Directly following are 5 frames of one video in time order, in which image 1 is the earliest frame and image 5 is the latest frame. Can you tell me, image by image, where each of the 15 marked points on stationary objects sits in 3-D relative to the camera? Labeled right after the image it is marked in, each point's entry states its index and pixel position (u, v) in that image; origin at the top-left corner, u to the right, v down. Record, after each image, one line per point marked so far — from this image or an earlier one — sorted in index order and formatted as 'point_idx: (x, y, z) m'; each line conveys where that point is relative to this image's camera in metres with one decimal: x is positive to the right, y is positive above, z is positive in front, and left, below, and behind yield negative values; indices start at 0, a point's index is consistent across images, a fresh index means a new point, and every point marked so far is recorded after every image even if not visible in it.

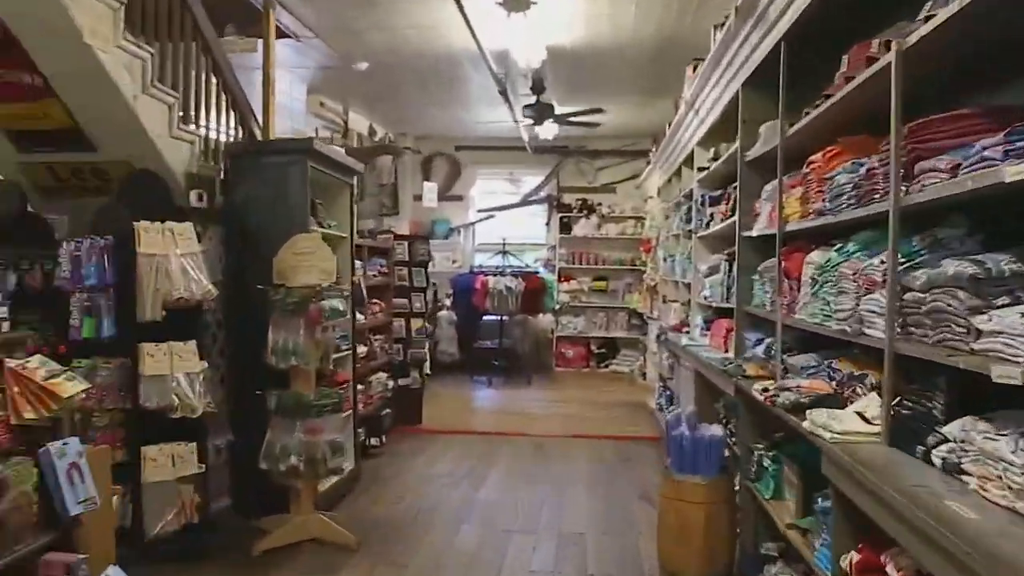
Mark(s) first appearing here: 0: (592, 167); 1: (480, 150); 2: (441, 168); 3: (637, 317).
0: (+0.8, +1.3, +10.5) m
1: (-0.4, +1.5, +10.6) m
2: (-0.8, +1.3, +10.6) m
3: (+1.3, -0.3, +10.3) m
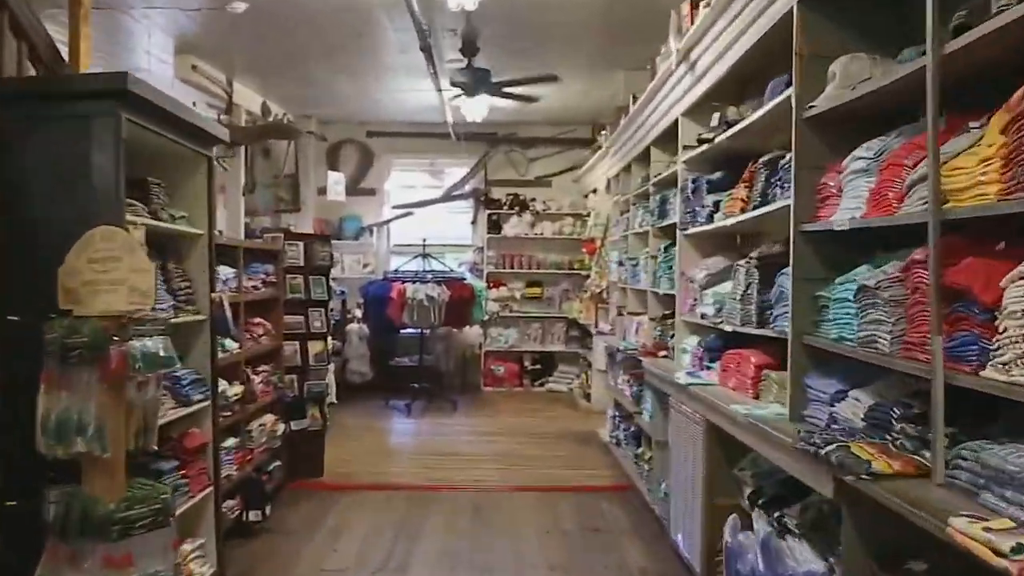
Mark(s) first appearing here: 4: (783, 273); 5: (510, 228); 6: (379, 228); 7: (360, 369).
0: (+0.1, +1.3, +9.1) m
1: (-1.1, +1.4, +9.1) m
2: (-1.6, +1.3, +9.0) m
3: (+0.6, -0.4, +8.9) m
4: (+0.9, 0.0, +2.9) m
5: (-0.1, +0.6, +8.8) m
6: (-1.3, +0.6, +9.1) m
7: (-1.4, -0.7, +8.4) m
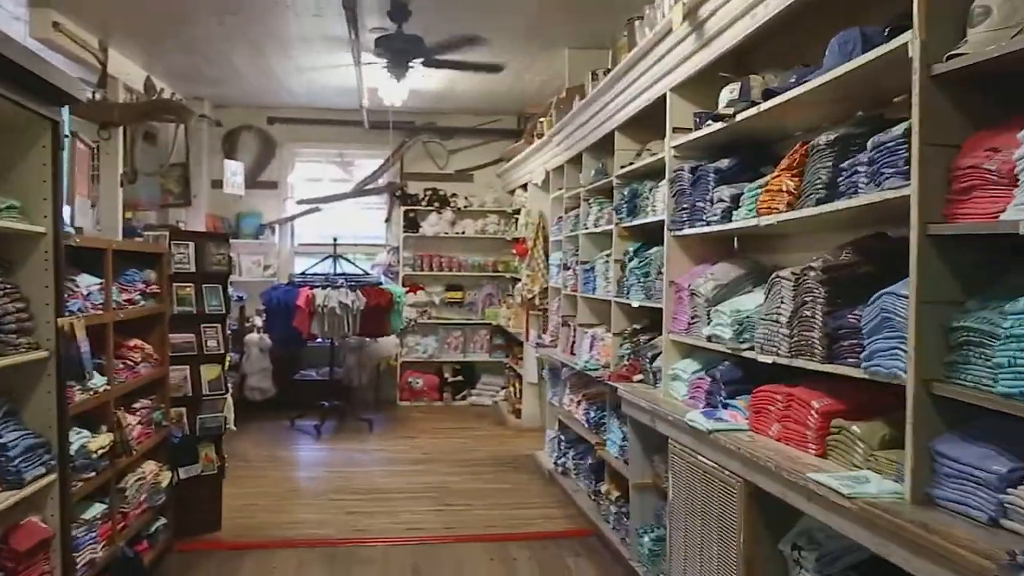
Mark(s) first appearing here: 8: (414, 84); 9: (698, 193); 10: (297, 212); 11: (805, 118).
0: (-0.6, +1.2, +8.2) m
1: (-1.8, +1.4, +8.0) m
2: (-2.2, +1.2, +7.9) m
3: (-0.1, -0.4, +8.0) m
4: (+0.8, 0.0, +2.1) m
5: (-0.7, +0.5, +7.9) m
6: (-2.0, +0.5, +8.0) m
7: (-2.0, -0.8, +7.4) m
8: (-0.7, +1.5, +6.8) m
9: (+0.6, +0.3, +3.2) m
10: (-1.8, +0.6, +8.0) m
11: (+0.9, +0.5, +2.9) m
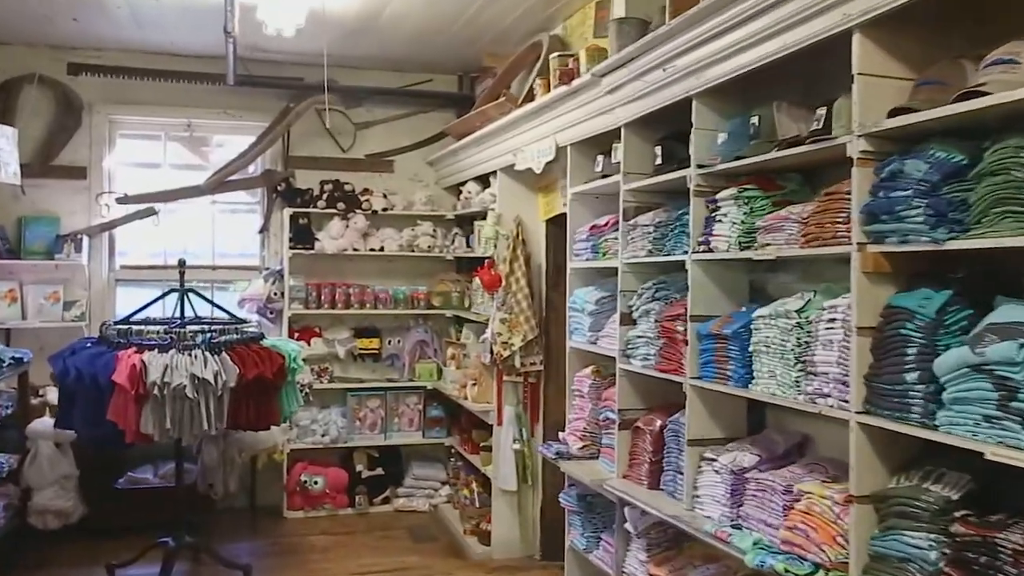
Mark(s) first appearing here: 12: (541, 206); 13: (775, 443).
0: (-1.0, +1.0, +5.5) m
1: (-2.2, +1.1, +5.2) m
2: (-2.5, +0.9, +5.1) m
3: (-0.4, -0.7, +5.5) m
4: (+1.4, -0.2, -0.2) m
5: (-1.0, +0.3, +5.2) m
6: (-2.3, +0.3, +5.1) m
7: (-2.2, -1.0, +4.5) m
8: (-0.8, +1.2, +4.1) m
9: (+1.0, +0.1, +0.8) m
10: (-2.1, +0.4, +5.2) m
11: (+1.3, +0.3, +0.5) m
12: (+0.1, +0.4, +4.6) m
13: (+0.7, -0.4, +2.5) m
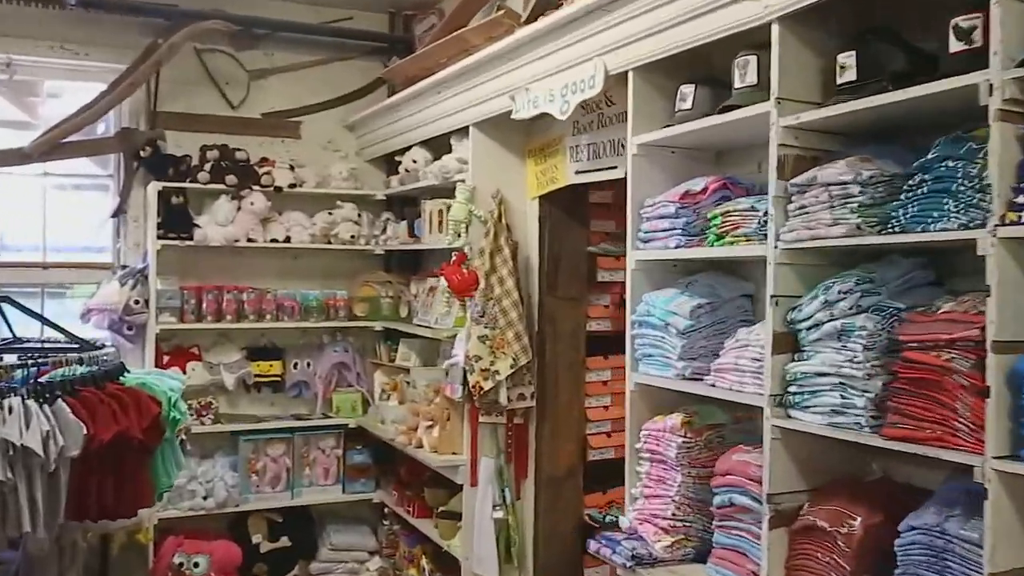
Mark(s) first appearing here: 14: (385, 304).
0: (-1.2, +0.9, +4.1) m
1: (-2.3, +1.1, +3.6) m
2: (-2.7, +0.9, +3.4) m
3: (-0.6, -0.7, +4.1) m
4: (+2.1, -0.2, -1.2) m
5: (-1.2, +0.2, +3.8) m
6: (-2.4, +0.2, +3.5) m
7: (-2.2, -1.1, +2.9) m
8: (-0.8, +1.2, +2.7) m
9: (+1.5, +0.1, -0.3) m
10: (-2.3, +0.4, +3.5) m
11: (+1.9, +0.3, -0.5) m
12: (+0.1, +0.4, +3.3) m
13: (+0.9, -0.4, +1.3) m
14: (-0.5, -0.1, +4.0) m
